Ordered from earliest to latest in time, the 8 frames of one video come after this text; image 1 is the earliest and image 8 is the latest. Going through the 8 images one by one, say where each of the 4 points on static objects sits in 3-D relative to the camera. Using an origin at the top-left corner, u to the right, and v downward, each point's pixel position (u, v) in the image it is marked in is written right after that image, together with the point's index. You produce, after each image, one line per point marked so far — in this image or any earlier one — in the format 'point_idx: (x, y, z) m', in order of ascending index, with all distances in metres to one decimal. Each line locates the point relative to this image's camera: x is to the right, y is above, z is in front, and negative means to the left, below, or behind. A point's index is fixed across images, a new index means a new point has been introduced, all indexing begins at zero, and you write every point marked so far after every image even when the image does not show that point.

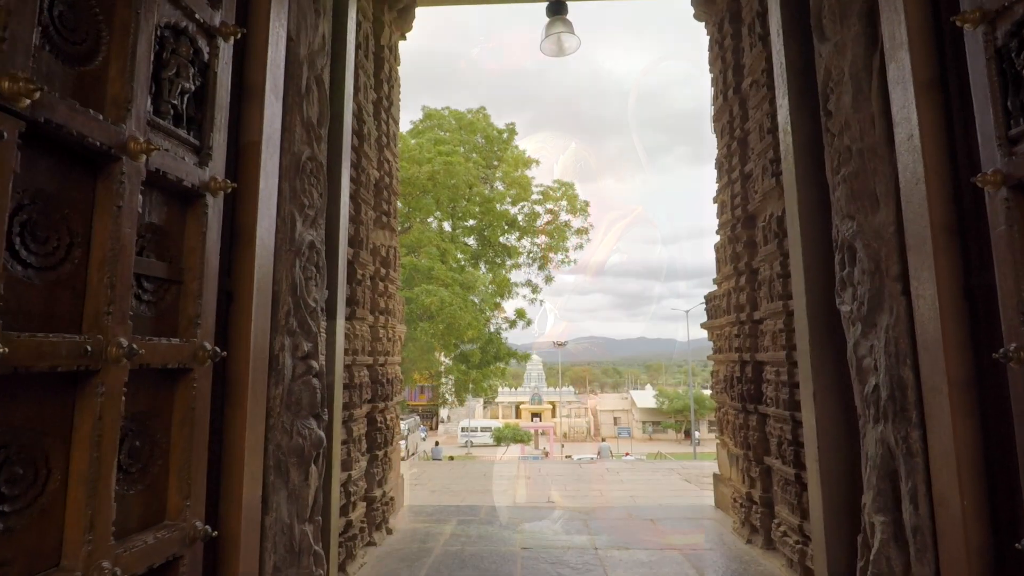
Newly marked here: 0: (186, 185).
0: (-0.9, +0.3, +1.6) m
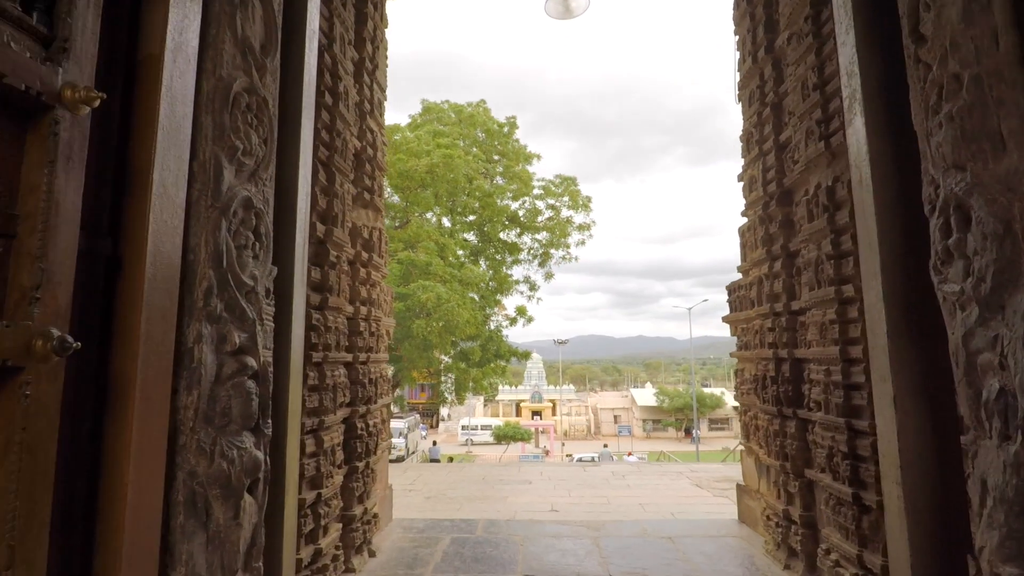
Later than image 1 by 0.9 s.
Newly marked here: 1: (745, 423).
0: (-0.9, +0.4, +1.0) m
1: (+1.8, -1.0, +4.4) m
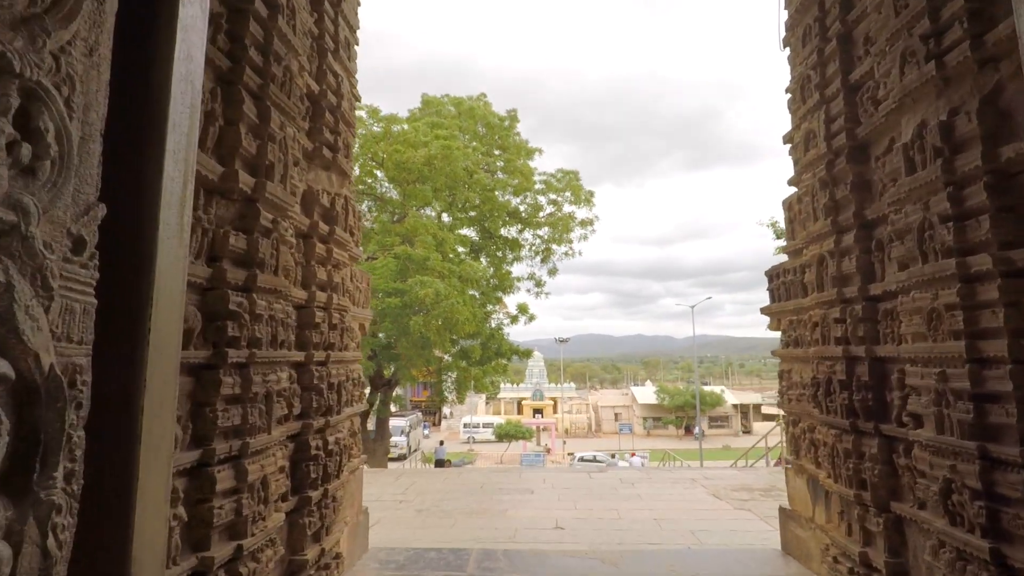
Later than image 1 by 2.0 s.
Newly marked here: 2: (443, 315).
0: (-0.9, +0.4, +0.2) m
1: (+1.8, -0.9, +3.6) m
2: (-1.4, -0.6, +12.0) m
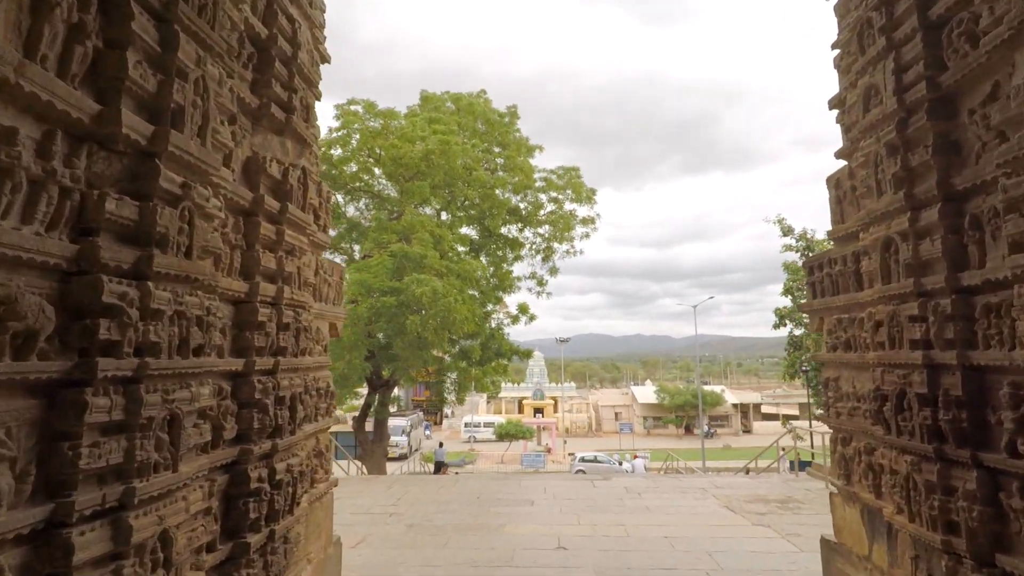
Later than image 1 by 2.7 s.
0: (-0.9, +0.5, -0.4) m
1: (+1.7, -0.9, +3.0) m
2: (-1.4, -0.5, +11.3) m
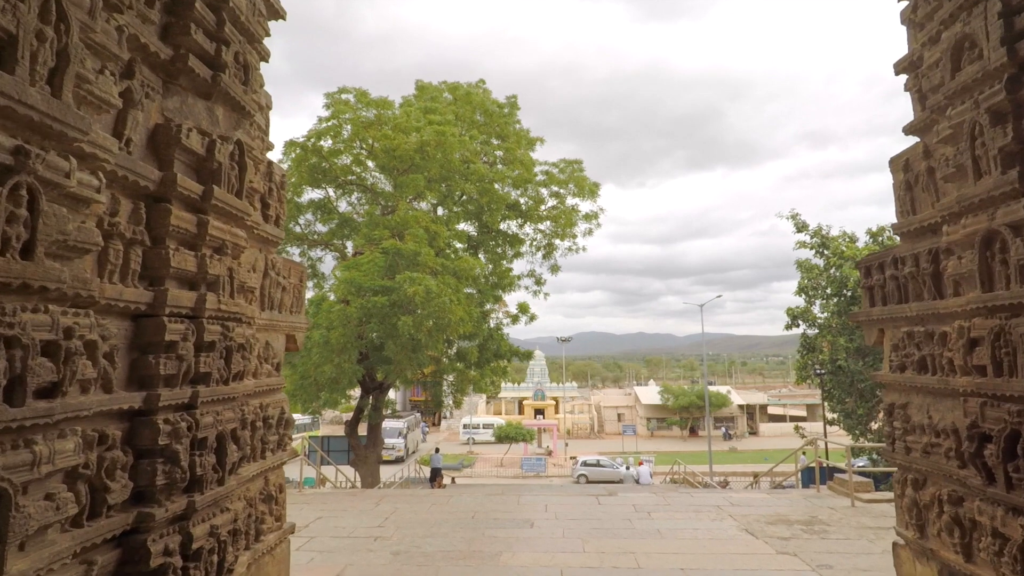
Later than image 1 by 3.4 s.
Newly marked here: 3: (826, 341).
0: (-1.0, +0.4, -0.9) m
1: (+1.7, -0.9, +2.4) m
2: (-1.4, -0.5, +10.8) m
3: (+7.3, -1.2, +13.4) m
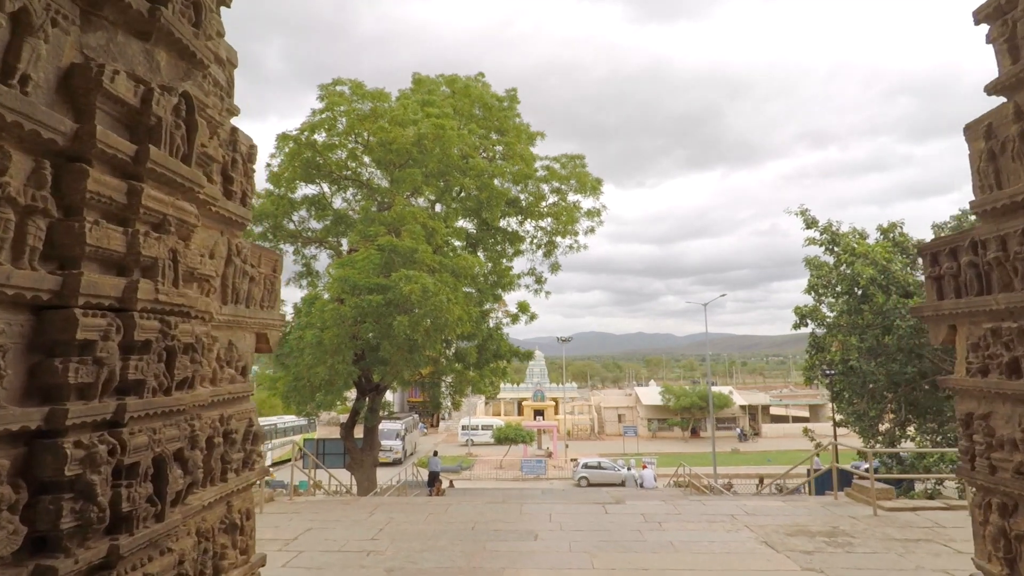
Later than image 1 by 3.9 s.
0: (-0.9, +0.5, -1.3) m
1: (+1.7, -0.9, +2.0) m
2: (-1.4, -0.5, +10.4) m
3: (+7.3, -1.2, +13.0) m
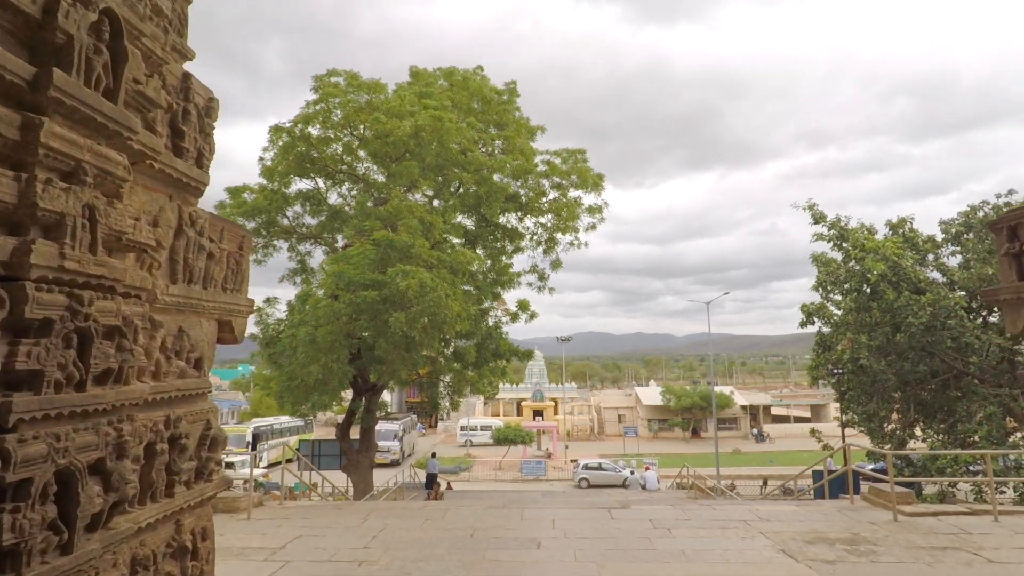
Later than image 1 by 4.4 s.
0: (-0.9, +0.6, -1.7) m
1: (+1.8, -0.8, +1.6) m
2: (-1.4, -0.4, +10.0) m
3: (+7.3, -1.1, +12.7) m
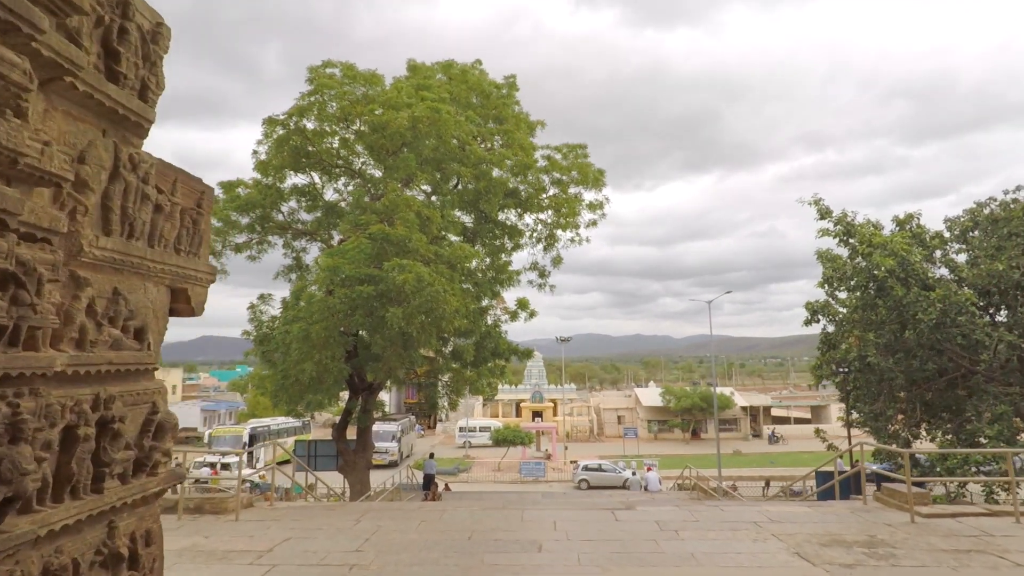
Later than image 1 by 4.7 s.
0: (-0.9, +0.7, -2.0) m
1: (+1.8, -0.7, +1.4) m
2: (-1.4, -0.3, +9.7) m
3: (+7.2, -1.0, +12.4) m
